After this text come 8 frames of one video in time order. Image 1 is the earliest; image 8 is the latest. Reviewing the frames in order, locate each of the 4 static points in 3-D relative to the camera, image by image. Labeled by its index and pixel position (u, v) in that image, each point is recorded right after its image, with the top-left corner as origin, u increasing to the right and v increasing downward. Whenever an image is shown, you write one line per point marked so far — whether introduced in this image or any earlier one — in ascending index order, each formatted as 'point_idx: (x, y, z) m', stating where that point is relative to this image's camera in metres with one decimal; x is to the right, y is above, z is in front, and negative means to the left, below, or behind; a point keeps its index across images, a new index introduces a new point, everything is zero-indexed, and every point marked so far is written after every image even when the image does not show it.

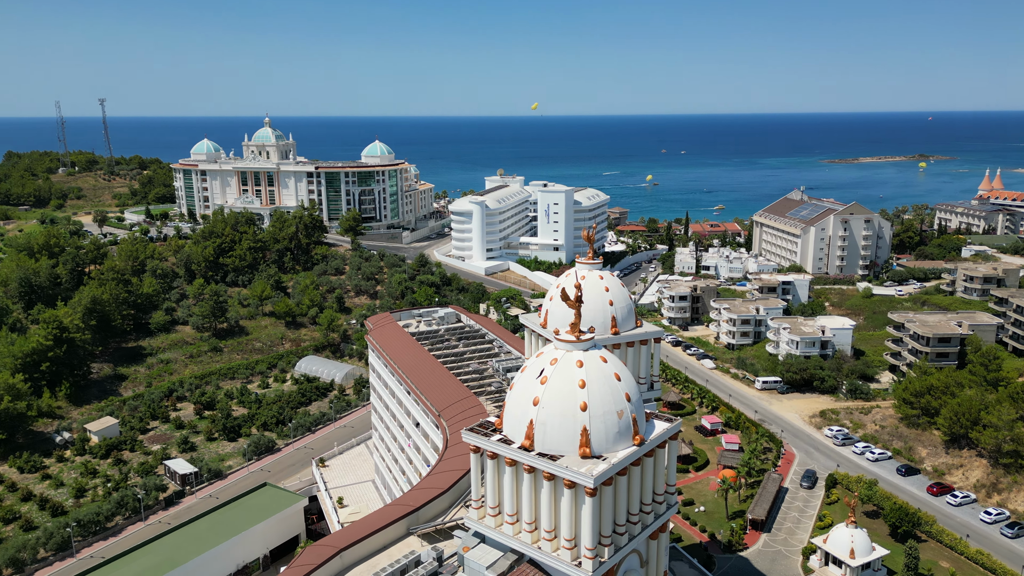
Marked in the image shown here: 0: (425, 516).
0: (-2.1, -5.5, +18.1) m
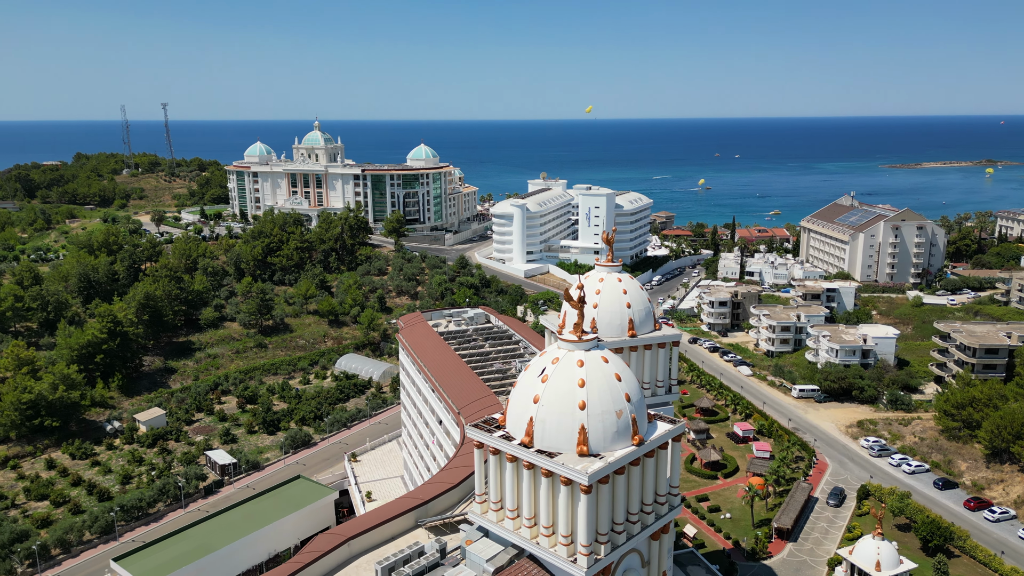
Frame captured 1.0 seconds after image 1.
0: (-2.0, -5.5, +18.5) m
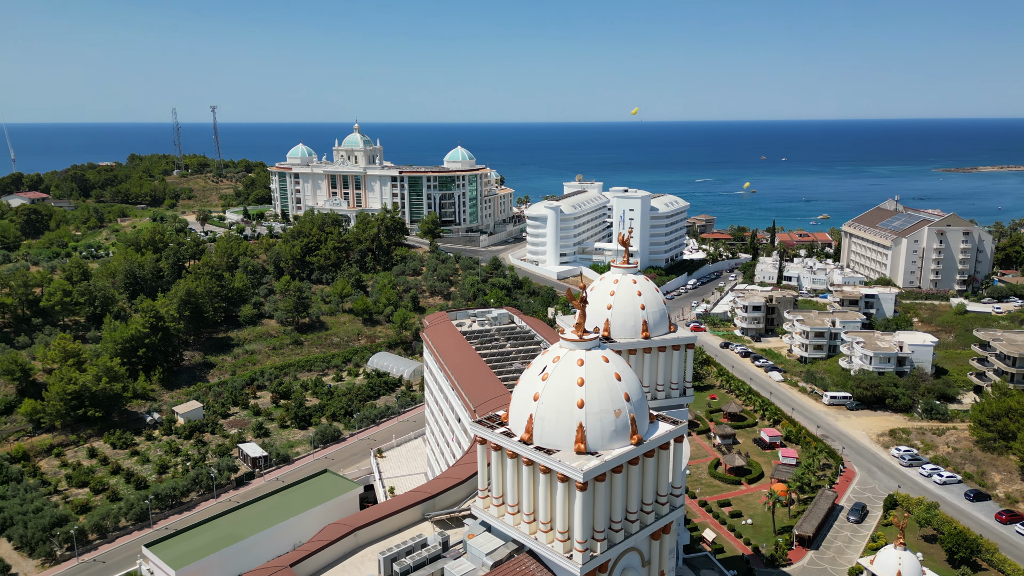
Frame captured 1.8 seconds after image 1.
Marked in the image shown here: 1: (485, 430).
0: (-1.8, -5.5, +18.9) m
1: (-0.6, -3.2, +16.6) m
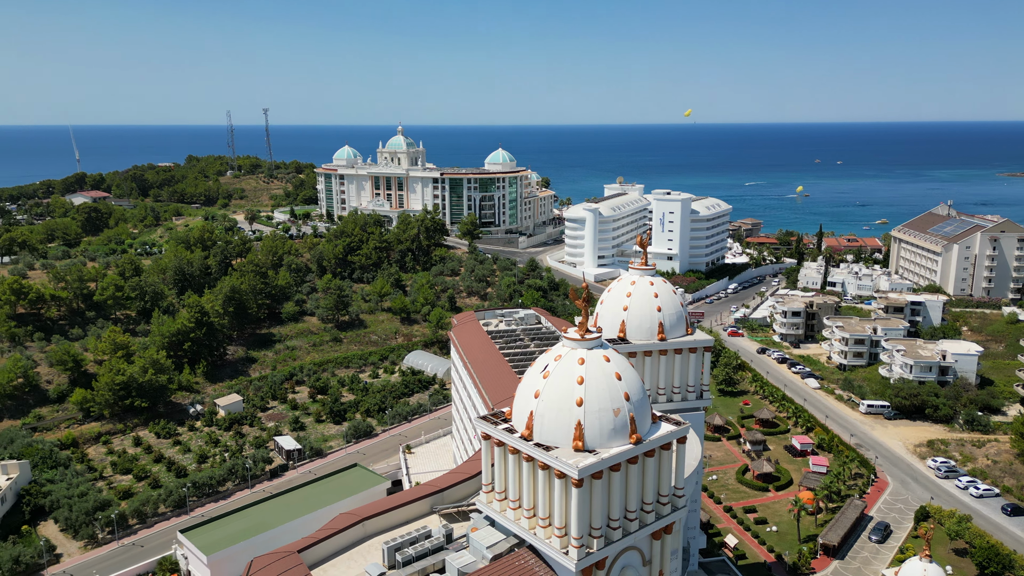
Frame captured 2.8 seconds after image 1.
0: (-1.6, -5.4, +19.3) m
1: (-0.6, -3.1, +17.0) m
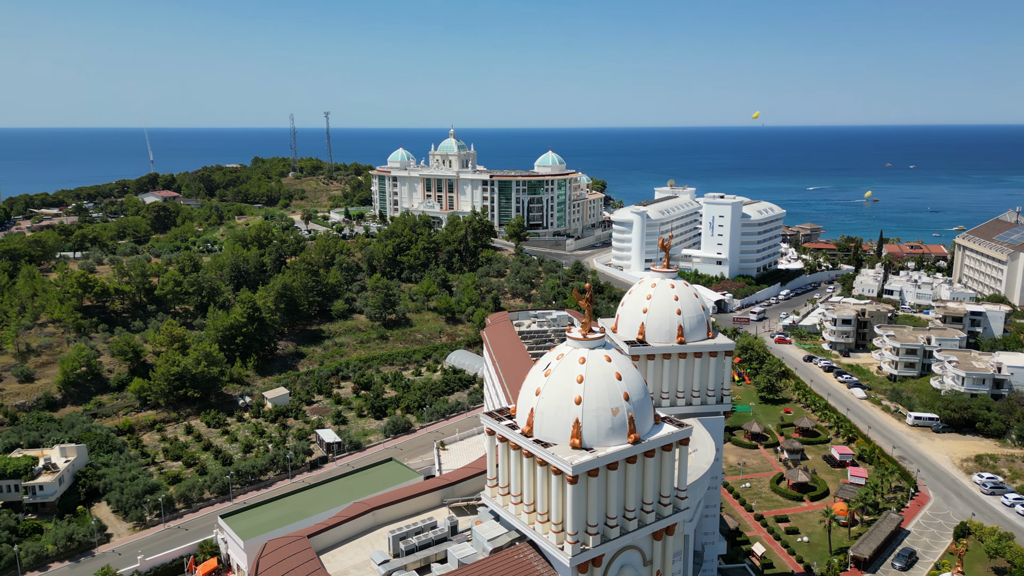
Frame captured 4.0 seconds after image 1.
0: (-1.4, -5.4, +19.8) m
1: (-0.5, -3.1, +17.3) m
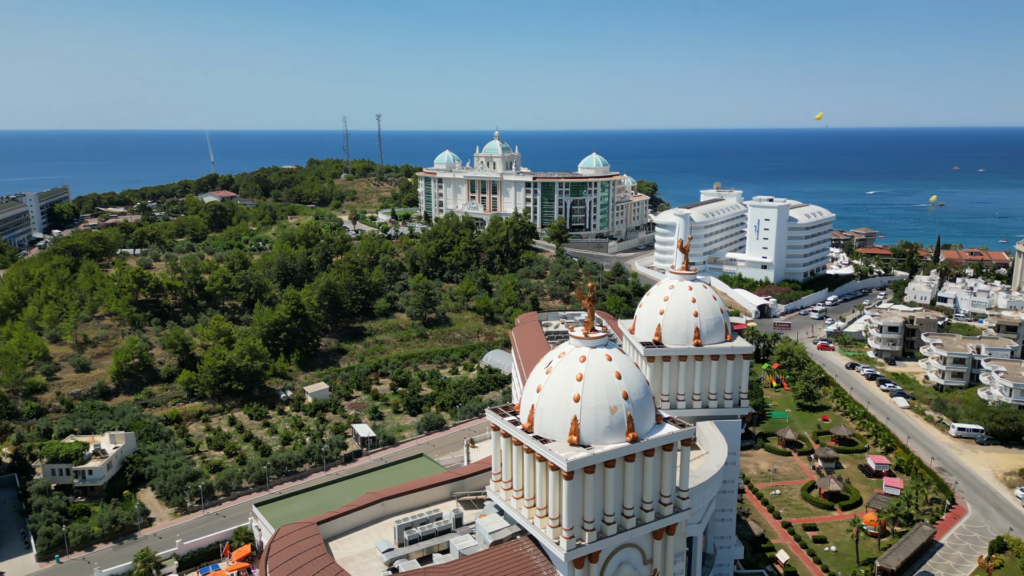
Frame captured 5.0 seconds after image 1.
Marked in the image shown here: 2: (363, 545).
0: (-1.2, -5.3, +20.2) m
1: (-0.4, -3.1, +17.7) m
2: (-3.6, -6.2, +17.9) m
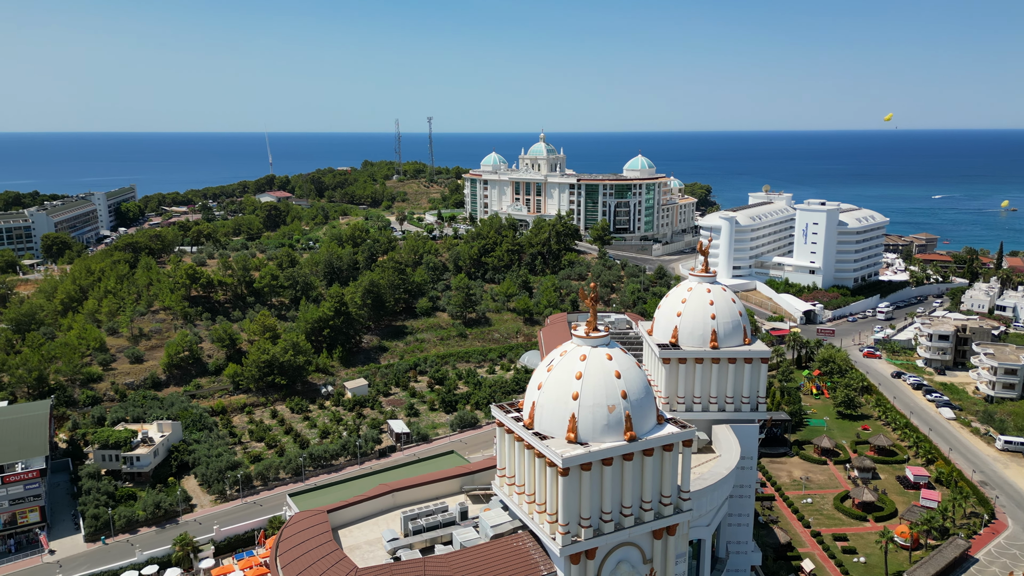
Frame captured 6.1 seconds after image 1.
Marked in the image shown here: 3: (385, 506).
0: (-0.9, -5.3, +20.6) m
1: (-0.3, -3.0, +18.0) m
2: (-3.5, -6.1, +18.5) m
3: (-3.3, -5.8, +19.7) m
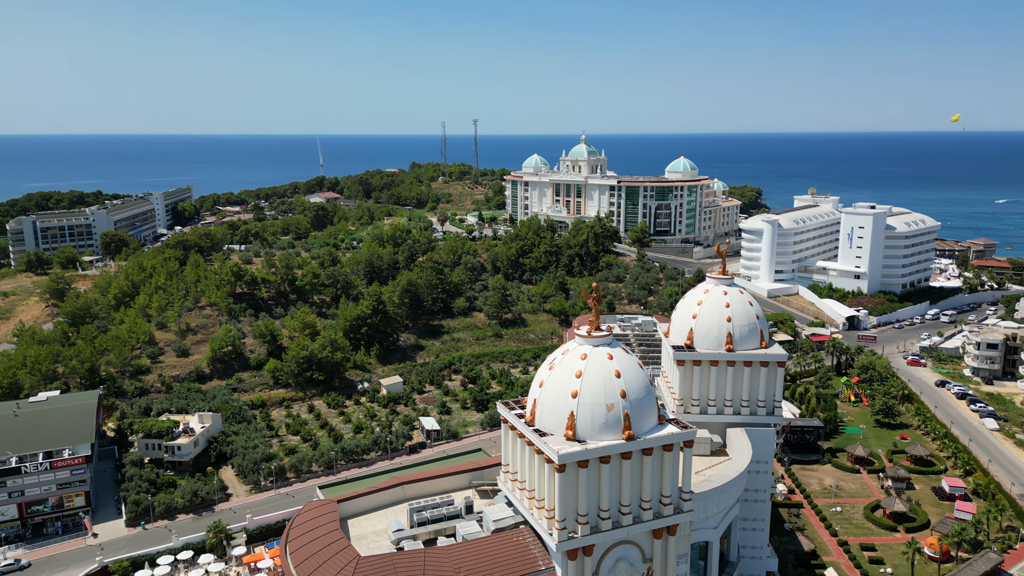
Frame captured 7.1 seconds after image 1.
0: (-0.7, -5.3, +20.9) m
1: (-0.2, -3.0, +18.3) m
2: (-3.4, -6.0, +19.0) m
3: (-3.2, -5.7, +20.2) m
